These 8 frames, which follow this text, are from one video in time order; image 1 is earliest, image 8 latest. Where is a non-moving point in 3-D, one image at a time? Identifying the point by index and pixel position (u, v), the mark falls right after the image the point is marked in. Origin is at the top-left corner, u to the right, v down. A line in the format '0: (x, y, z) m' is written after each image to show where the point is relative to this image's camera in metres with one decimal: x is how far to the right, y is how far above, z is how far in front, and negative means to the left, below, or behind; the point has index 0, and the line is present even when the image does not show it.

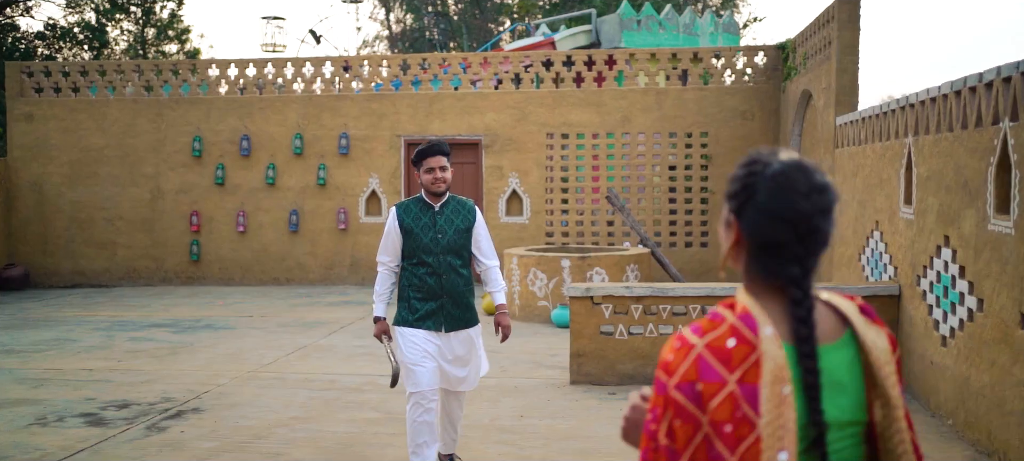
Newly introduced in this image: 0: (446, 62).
0: (-0.9, +2.2, +13.5) m
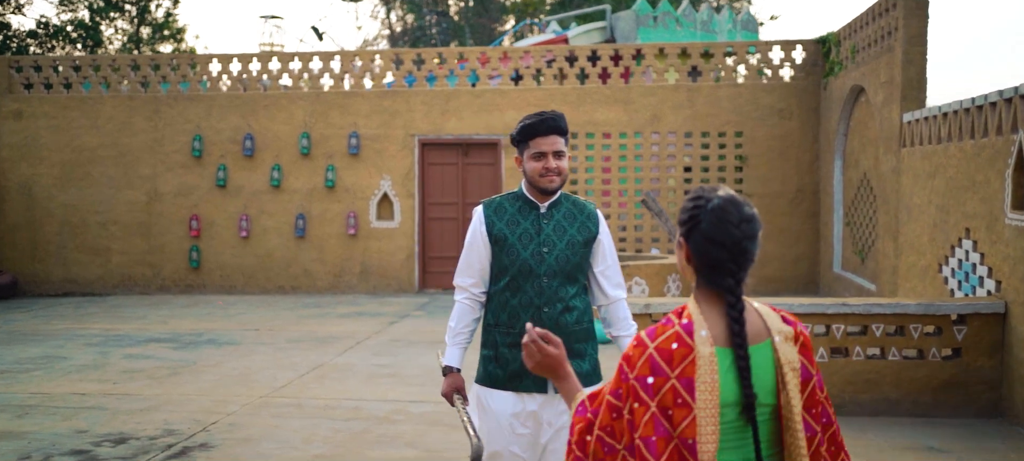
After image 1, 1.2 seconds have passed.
0: (-0.6, +2.2, +12.7) m
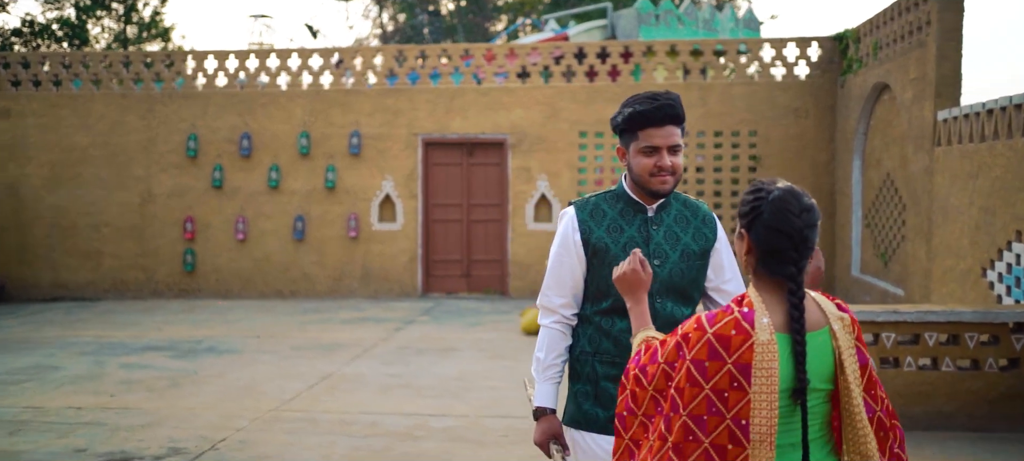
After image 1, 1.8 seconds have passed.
0: (-0.5, +2.1, +12.3) m
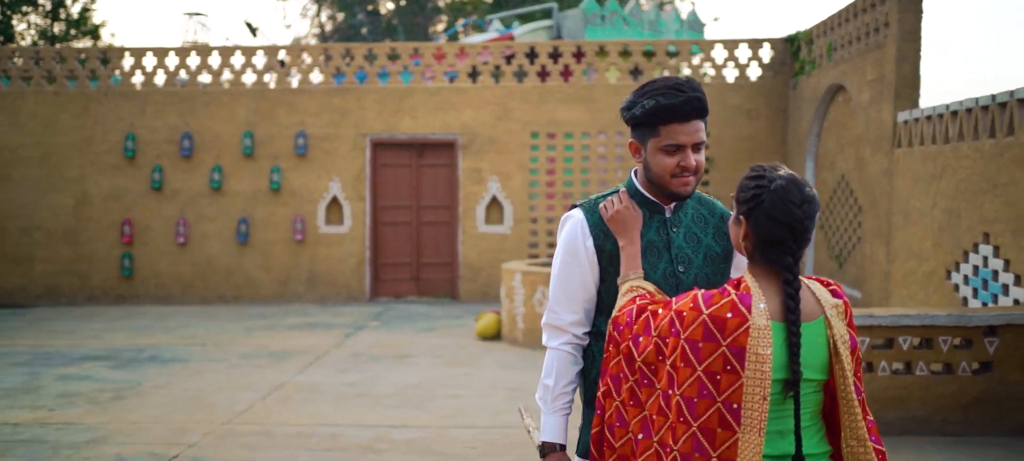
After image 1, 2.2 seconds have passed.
0: (-1.1, +2.1, +12.0) m
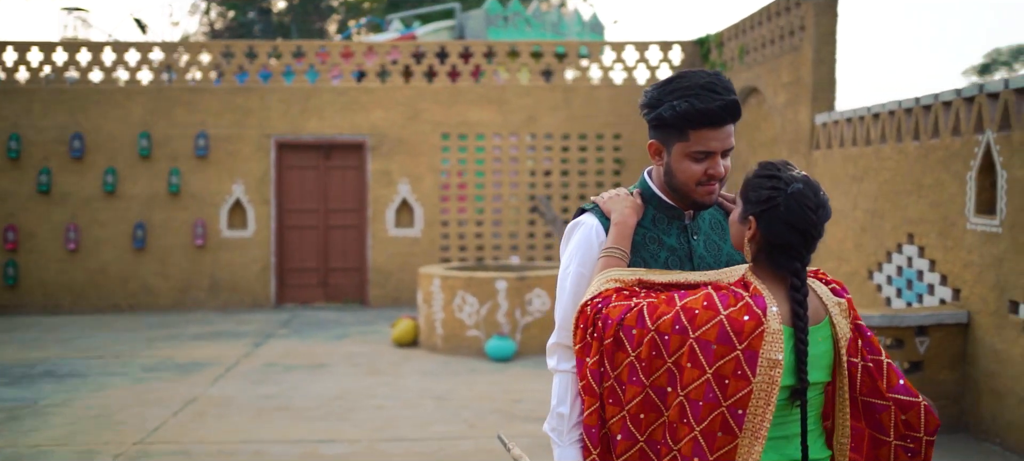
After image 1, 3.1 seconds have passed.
0: (-2.1, +2.0, +11.7) m
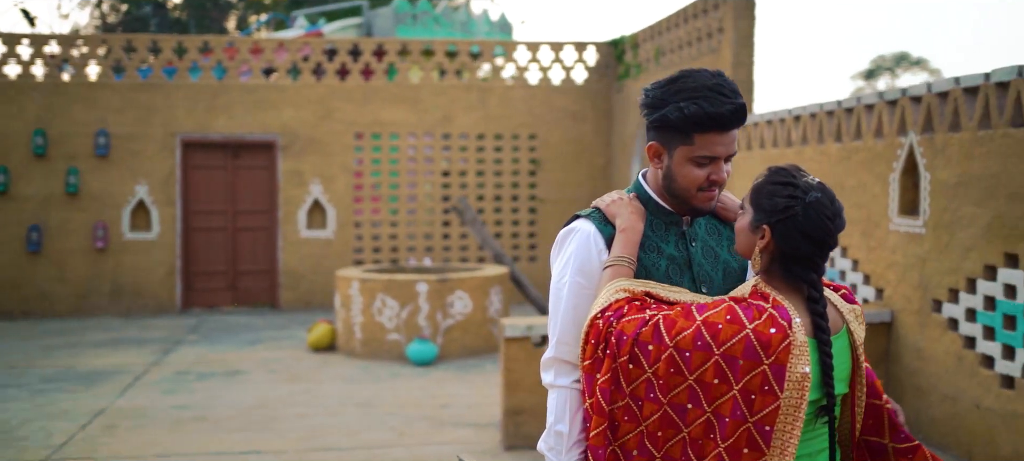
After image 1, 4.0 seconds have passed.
0: (-3.1, +2.0, +11.3) m
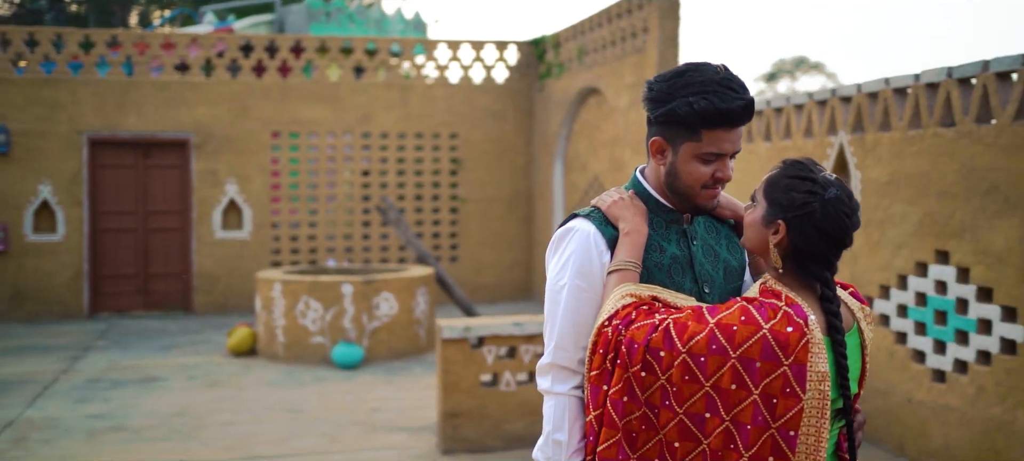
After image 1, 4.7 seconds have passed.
0: (-3.9, +2.0, +10.9) m
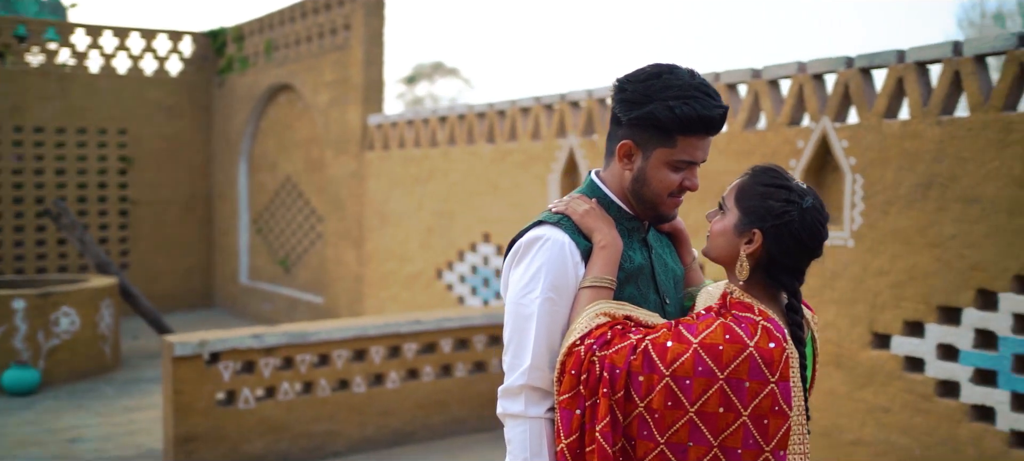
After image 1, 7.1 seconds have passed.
0: (-6.9, +1.9, +8.8) m
